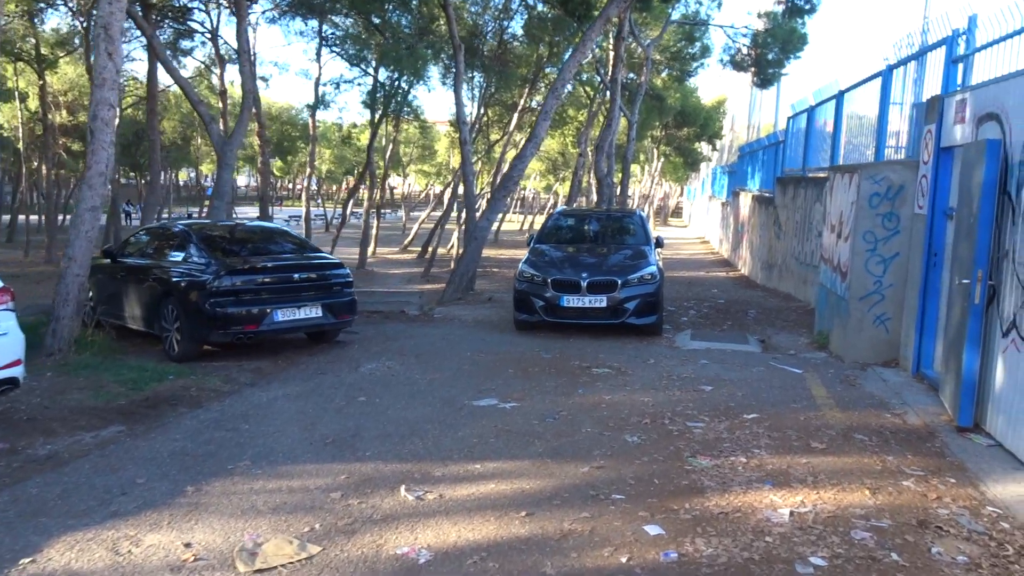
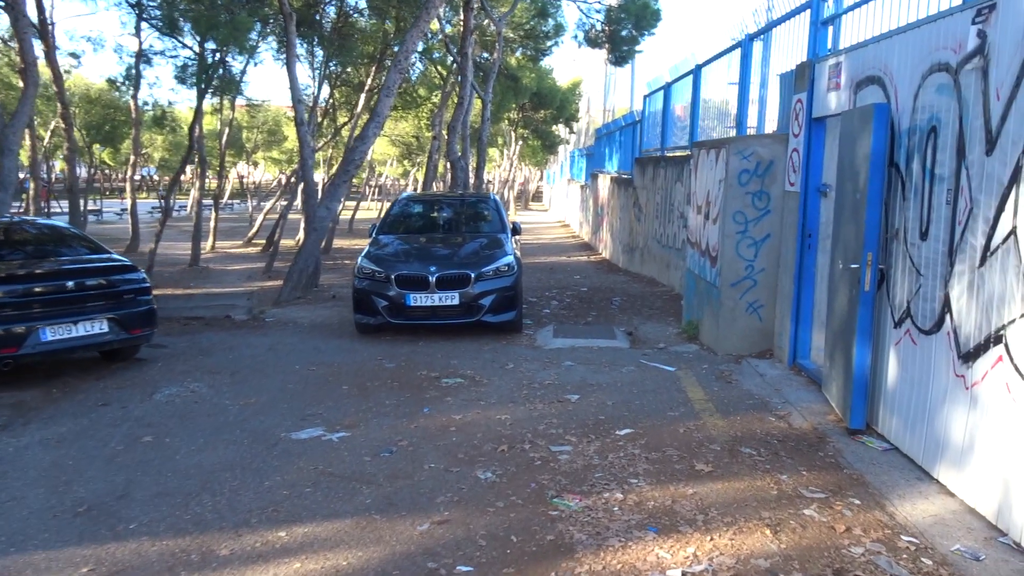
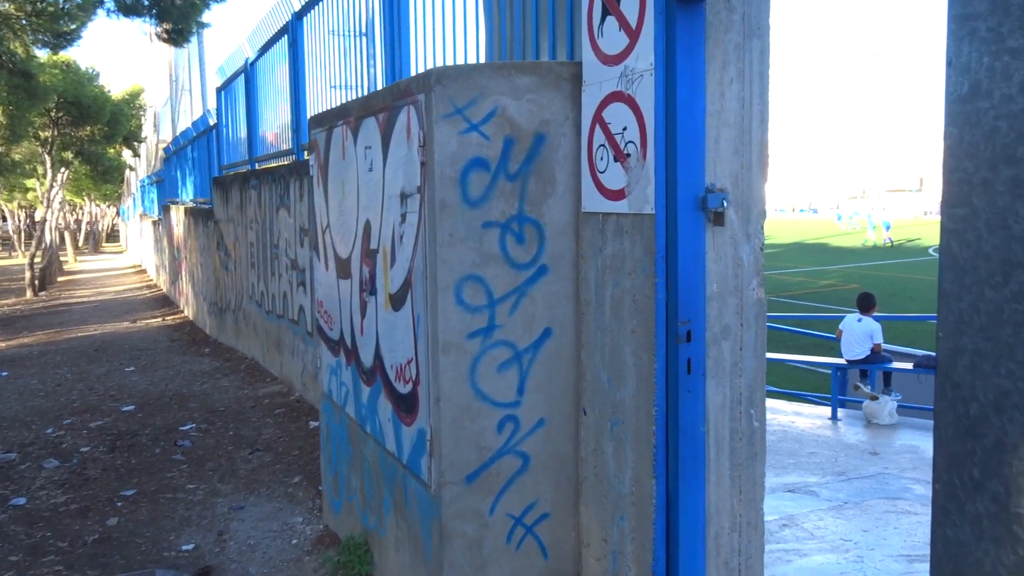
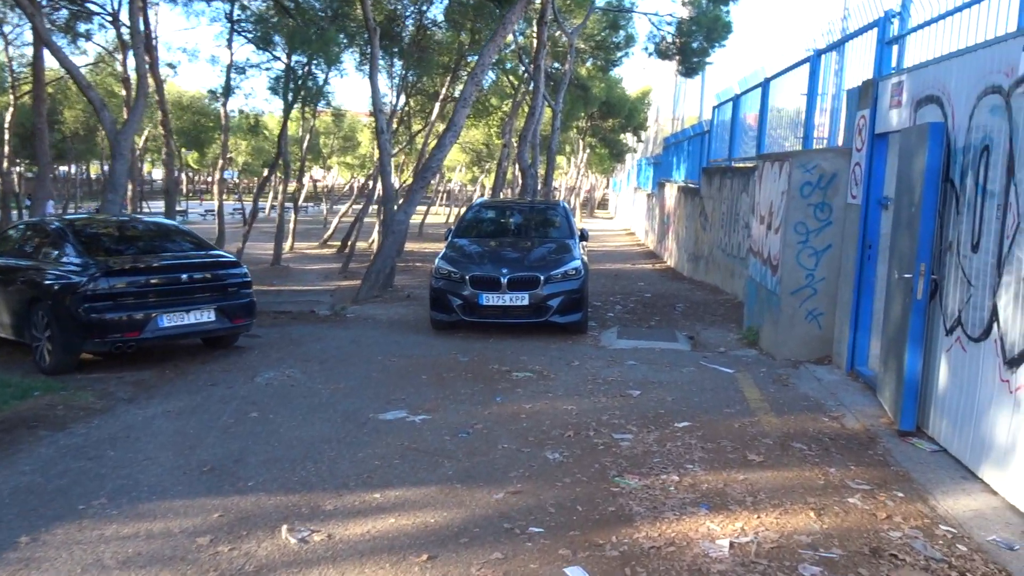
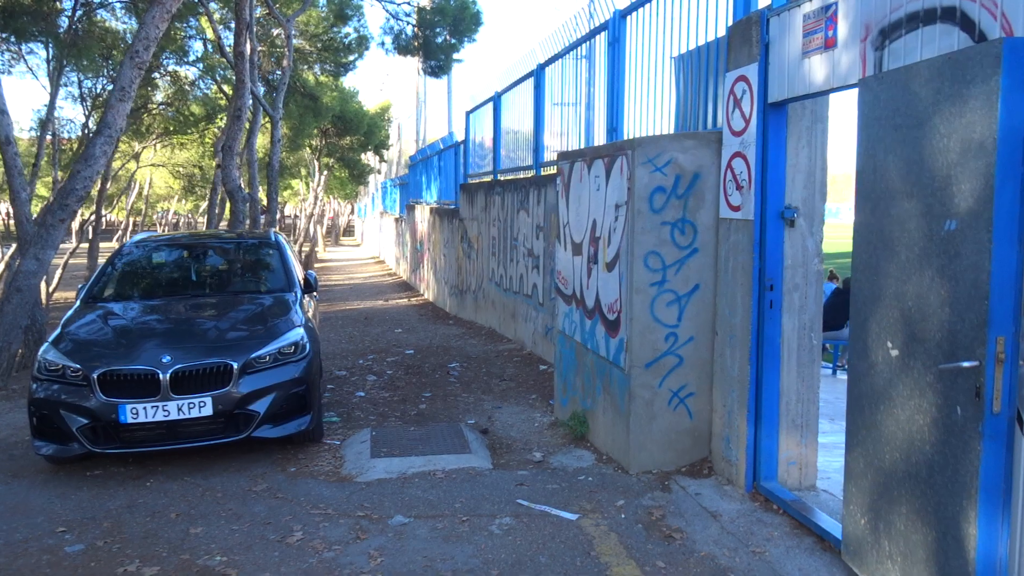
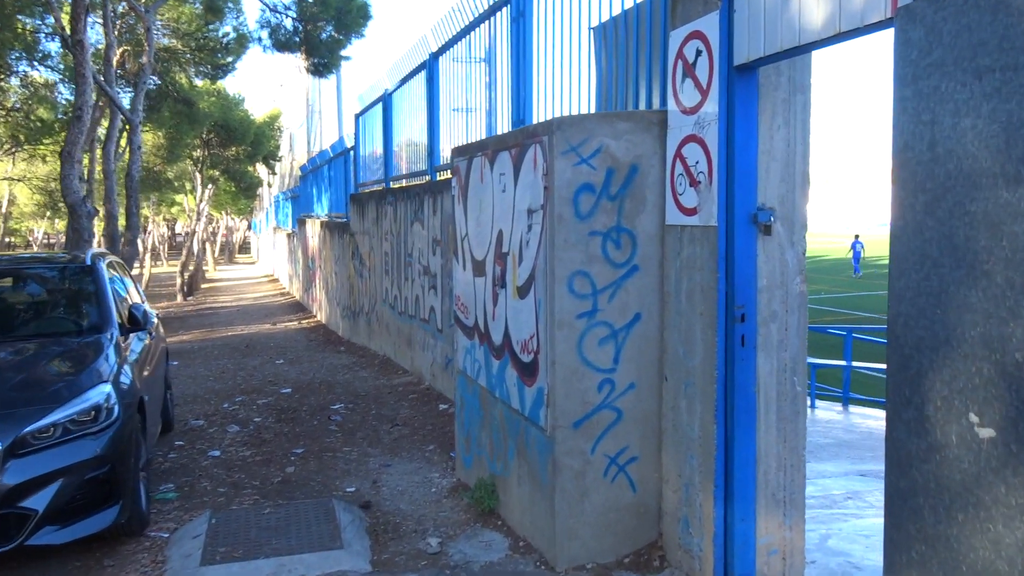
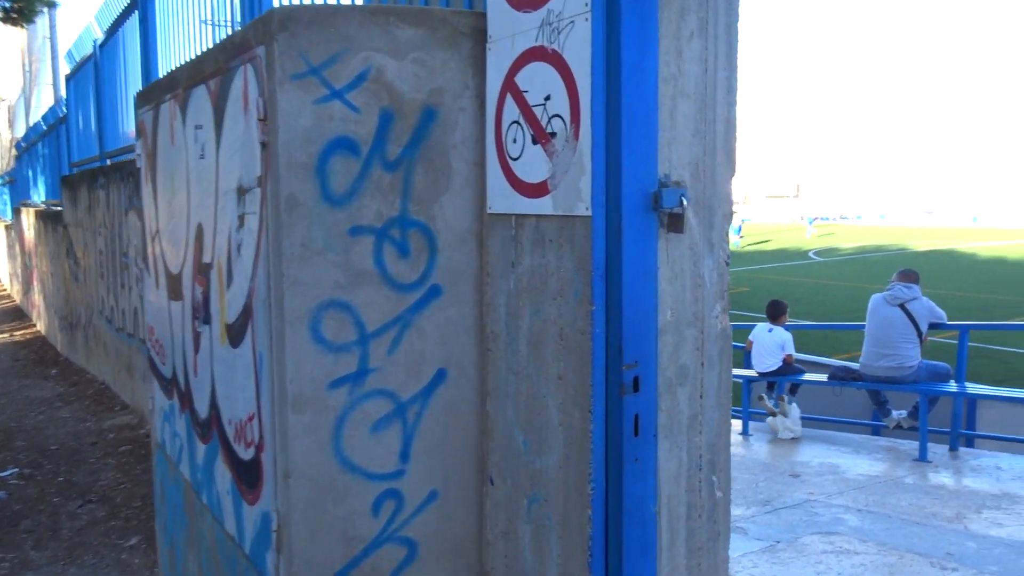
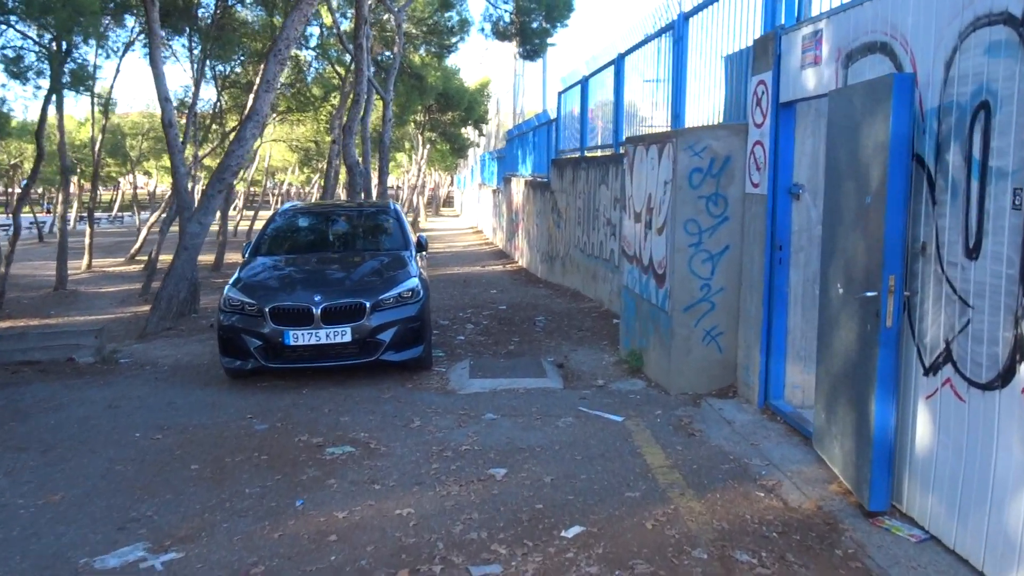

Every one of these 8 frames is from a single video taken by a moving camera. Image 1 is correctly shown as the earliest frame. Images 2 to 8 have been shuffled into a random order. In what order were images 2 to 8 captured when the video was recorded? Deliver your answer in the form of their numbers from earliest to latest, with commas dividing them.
4, 2, 8, 5, 6, 3, 7
